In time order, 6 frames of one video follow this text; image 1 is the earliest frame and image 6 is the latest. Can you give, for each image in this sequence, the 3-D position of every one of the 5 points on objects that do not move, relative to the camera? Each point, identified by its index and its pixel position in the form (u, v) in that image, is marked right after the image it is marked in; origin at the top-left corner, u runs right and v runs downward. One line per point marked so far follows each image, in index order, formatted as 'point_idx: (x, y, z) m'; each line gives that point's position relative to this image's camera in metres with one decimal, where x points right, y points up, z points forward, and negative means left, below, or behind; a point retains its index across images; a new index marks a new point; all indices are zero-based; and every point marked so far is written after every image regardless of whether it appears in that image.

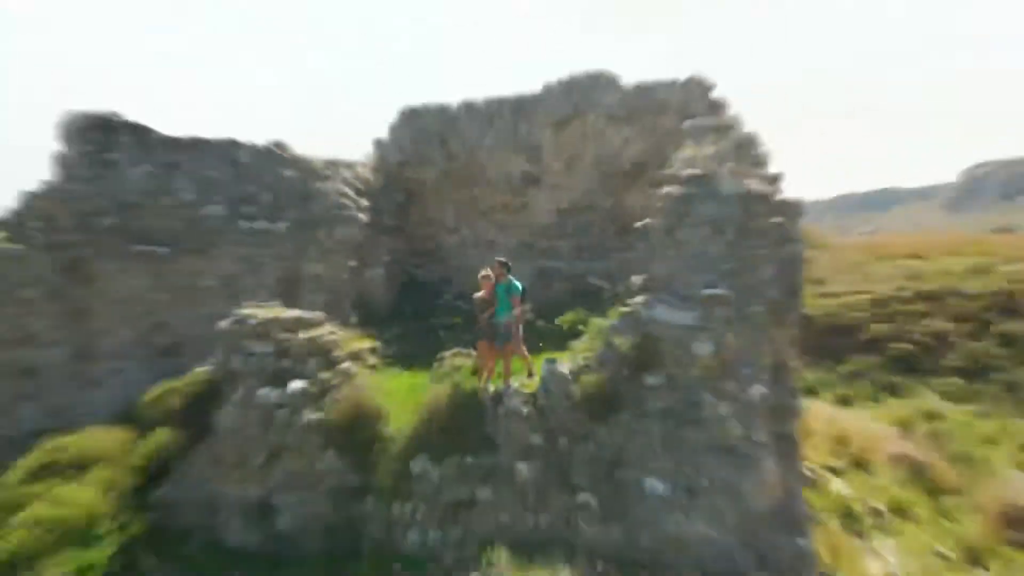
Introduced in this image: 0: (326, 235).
0: (-2.3, +0.7, +8.4) m
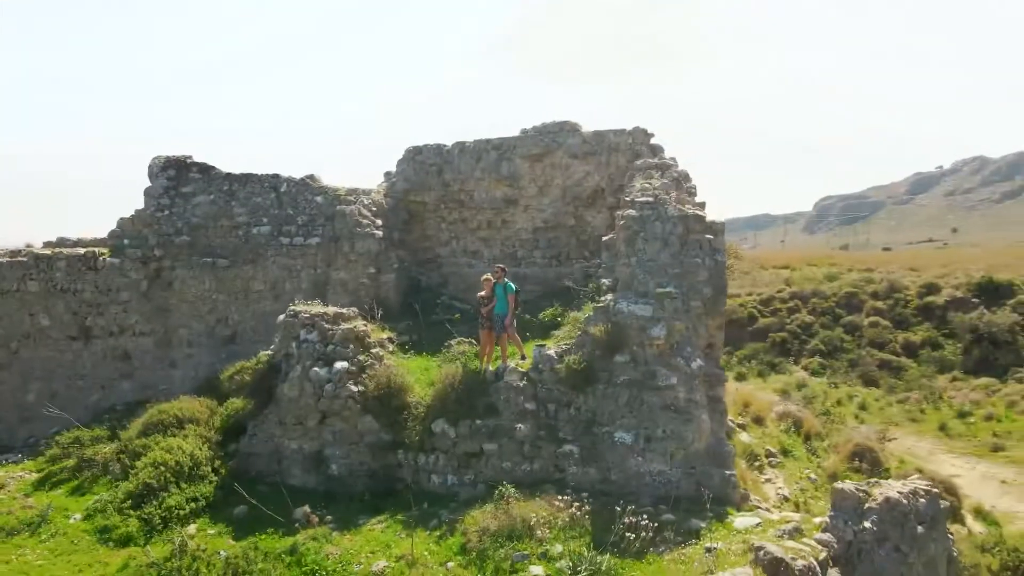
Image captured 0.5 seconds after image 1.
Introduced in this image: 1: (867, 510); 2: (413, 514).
0: (-2.5, +0.6, +10.7) m
1: (+2.5, -1.6, +4.9) m
2: (-1.0, -2.2, +6.7) m
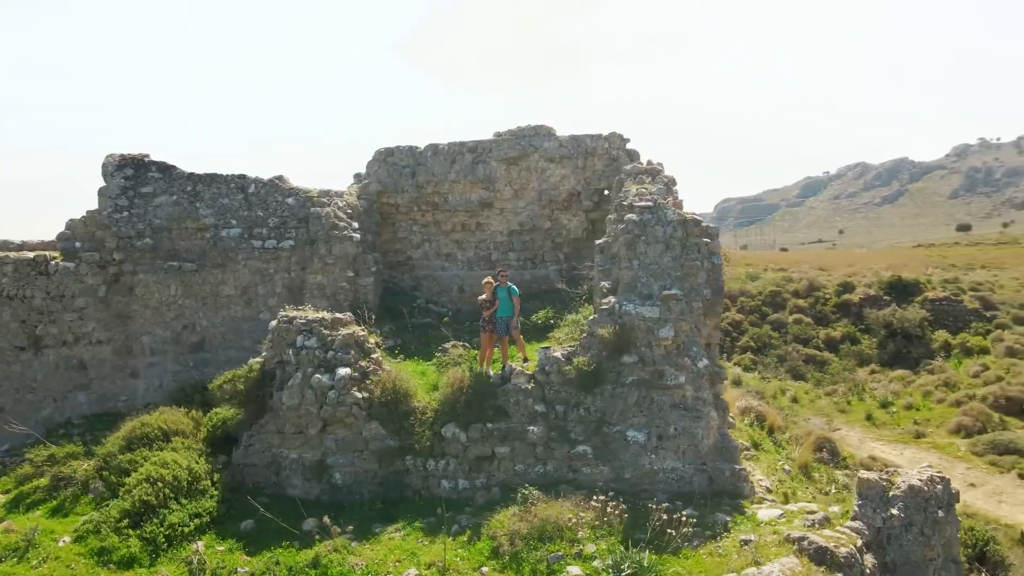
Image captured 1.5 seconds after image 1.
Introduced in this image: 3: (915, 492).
0: (-2.8, +0.6, +10.4) m
1: (+2.9, -1.6, +5.2) m
2: (-0.8, -2.2, +6.7) m
3: (+3.0, -1.5, +5.2) m
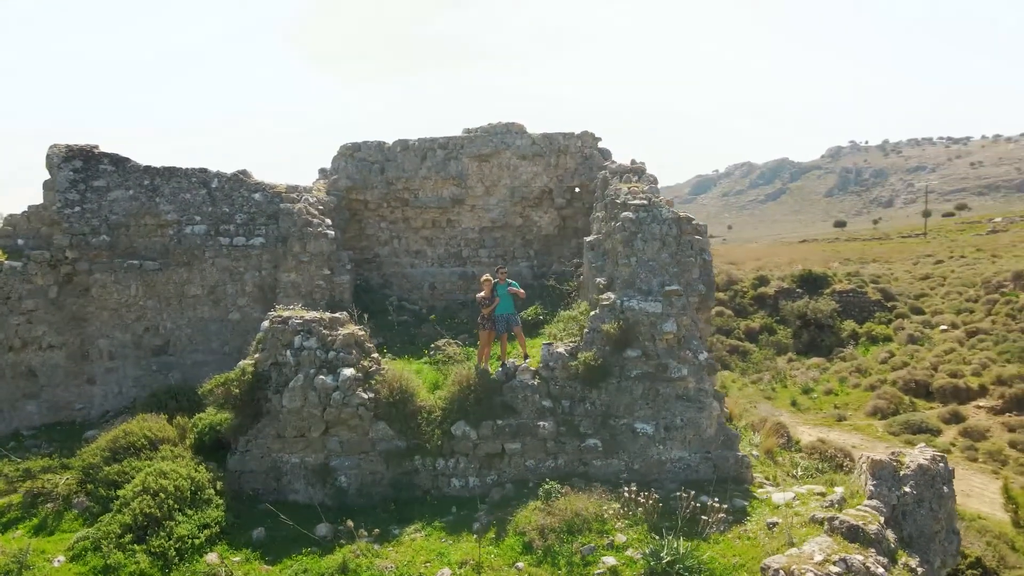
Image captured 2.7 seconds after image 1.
0: (-3.1, +0.6, +10.1) m
1: (+3.2, -1.5, +5.7) m
2: (-0.6, -2.2, +6.6) m
3: (+3.4, -1.5, +5.7) m
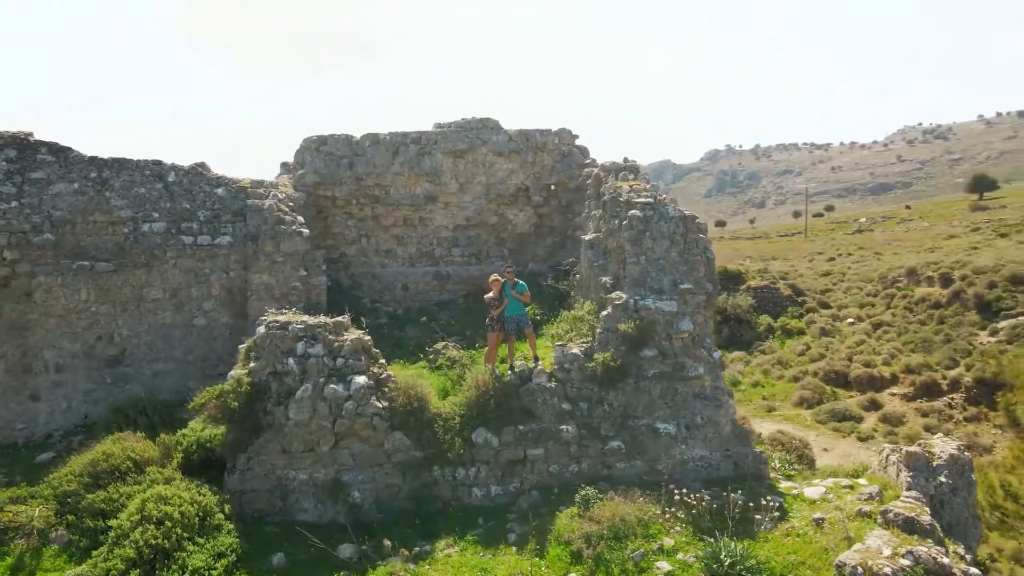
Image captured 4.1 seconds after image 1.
0: (-3.3, +0.6, +9.4) m
1: (+3.6, -1.5, +5.9) m
2: (-0.3, -2.2, +6.3) m
3: (+3.8, -1.5, +5.9) m
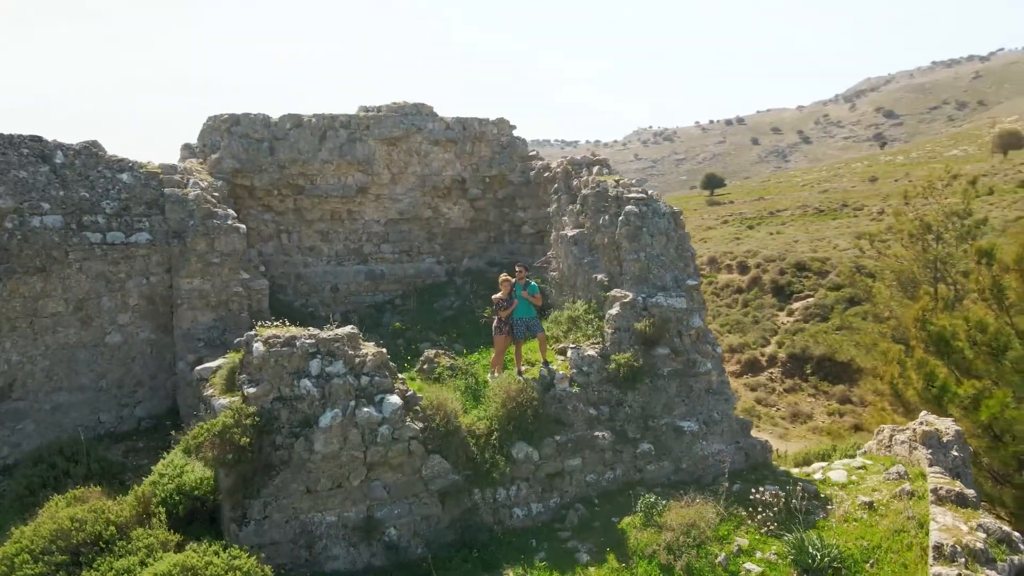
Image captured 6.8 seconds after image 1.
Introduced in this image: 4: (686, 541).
0: (-3.5, +0.5, +7.9) m
1: (+4.1, -1.5, +6.6) m
2: (+0.3, -2.3, +5.9) m
3: (+4.3, -1.4, +6.6) m
4: (+1.4, -2.1, +5.7) m
